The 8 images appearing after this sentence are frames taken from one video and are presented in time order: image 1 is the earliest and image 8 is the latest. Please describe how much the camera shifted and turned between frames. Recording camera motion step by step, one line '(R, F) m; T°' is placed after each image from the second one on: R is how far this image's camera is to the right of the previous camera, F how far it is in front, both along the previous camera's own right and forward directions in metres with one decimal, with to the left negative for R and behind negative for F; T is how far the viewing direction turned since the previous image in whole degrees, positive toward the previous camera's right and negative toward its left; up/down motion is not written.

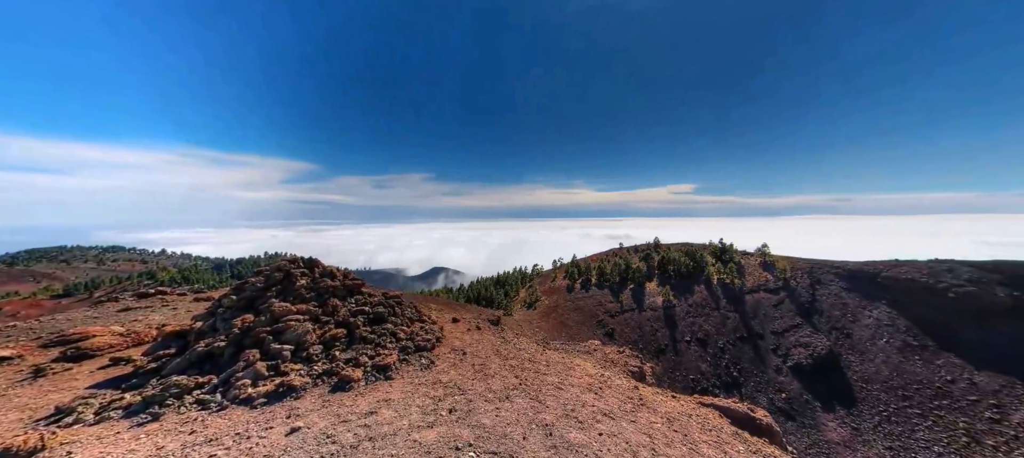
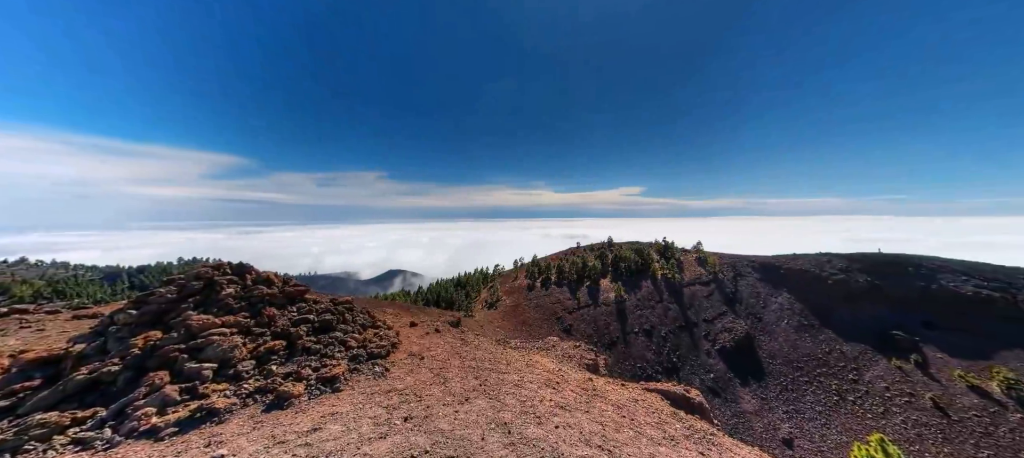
(0.0, -0.1) m; +8°
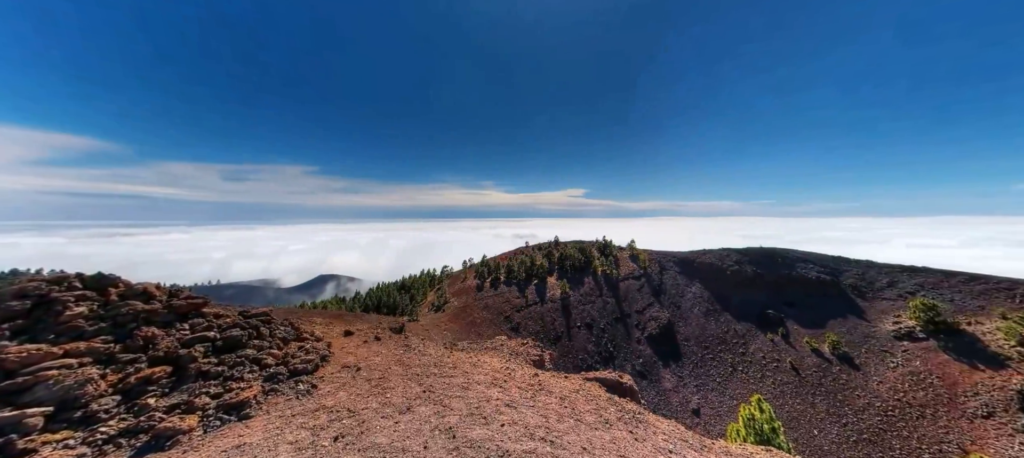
(+0.1, 0.0) m; +10°
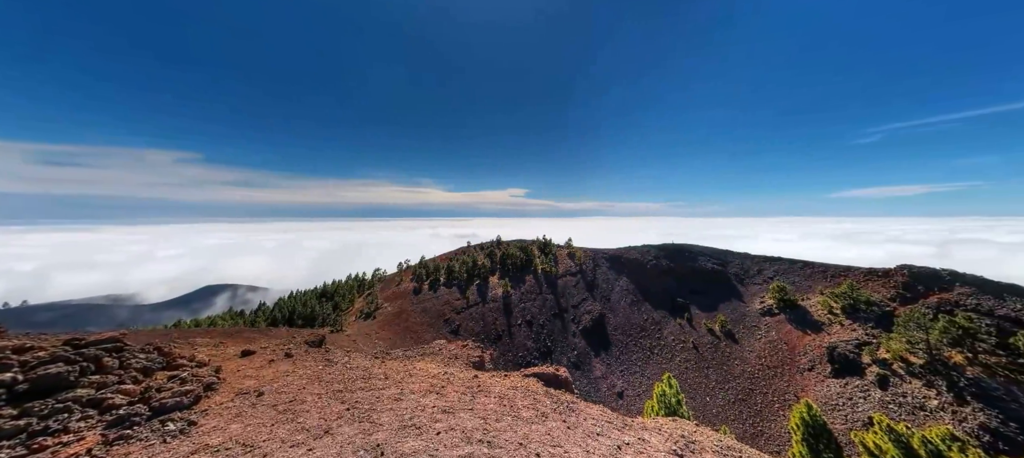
(+0.2, +0.1) m; +11°
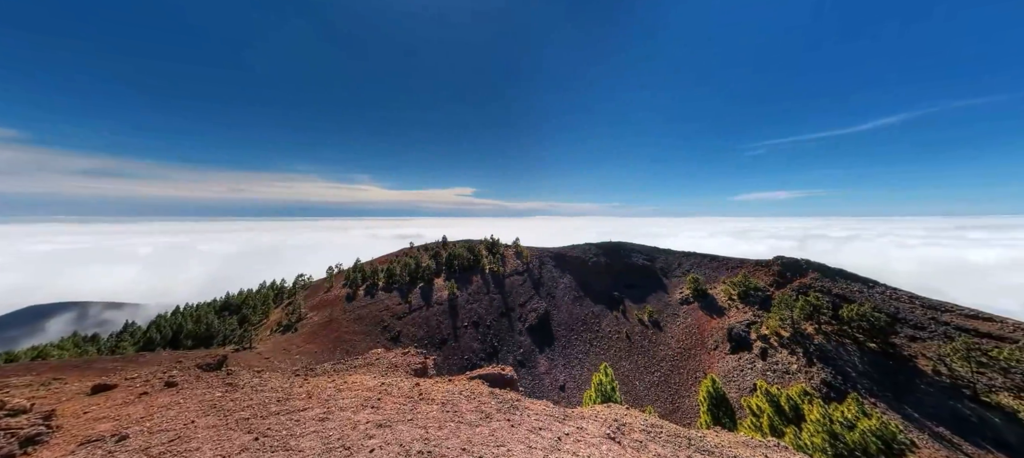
(+0.2, +0.3) m; +11°
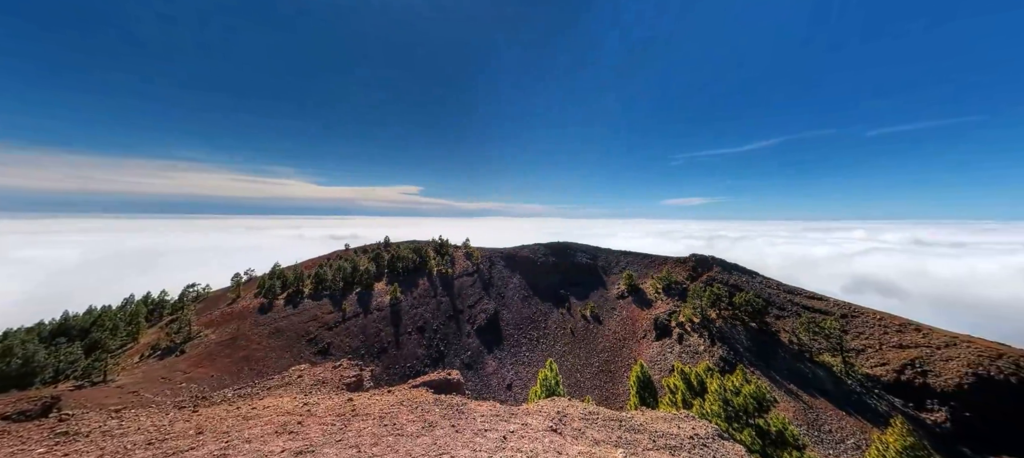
(+0.4, +0.4) m; +10°
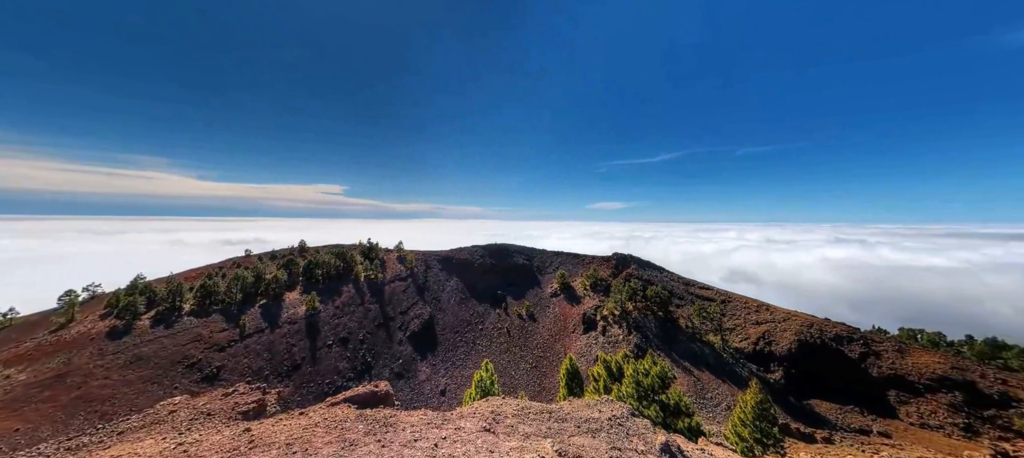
(+0.5, -0.1) m; +13°
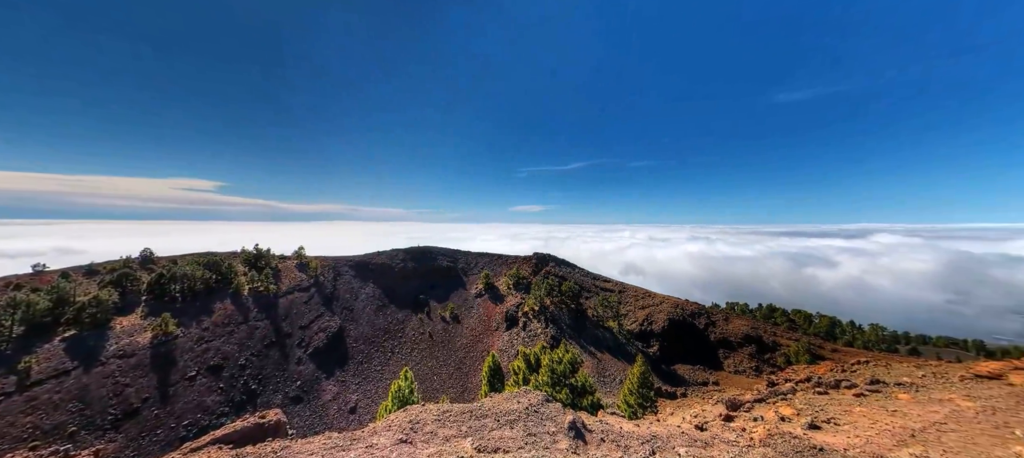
(+0.2, -0.4) m; +15°
